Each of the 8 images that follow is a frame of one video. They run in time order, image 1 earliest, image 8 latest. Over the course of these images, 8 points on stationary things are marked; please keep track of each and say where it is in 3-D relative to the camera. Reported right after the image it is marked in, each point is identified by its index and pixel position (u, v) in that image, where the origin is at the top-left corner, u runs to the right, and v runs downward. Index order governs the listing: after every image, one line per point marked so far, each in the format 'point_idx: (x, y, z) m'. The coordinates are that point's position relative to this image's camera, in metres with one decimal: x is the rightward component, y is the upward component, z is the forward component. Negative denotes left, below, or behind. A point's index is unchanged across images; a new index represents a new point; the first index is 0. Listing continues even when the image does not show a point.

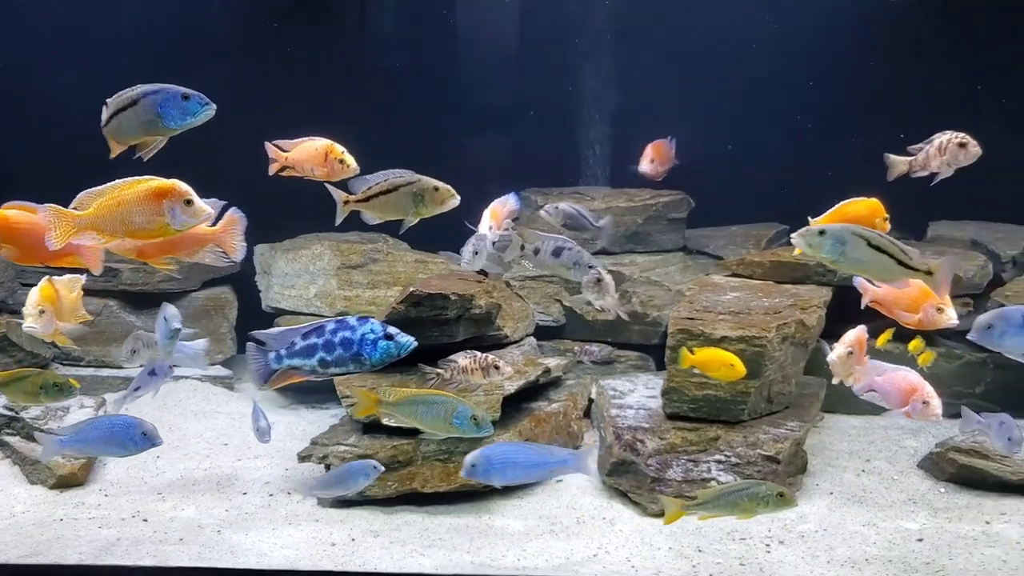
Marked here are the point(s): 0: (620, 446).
0: (+0.4, -0.6, +2.9) m
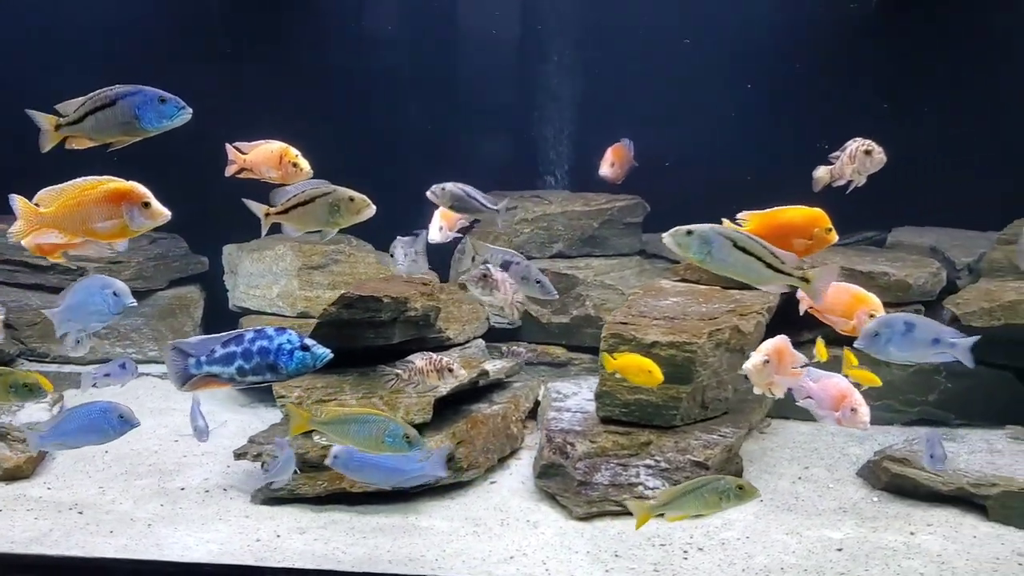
0: (+0.2, -0.6, +2.9) m
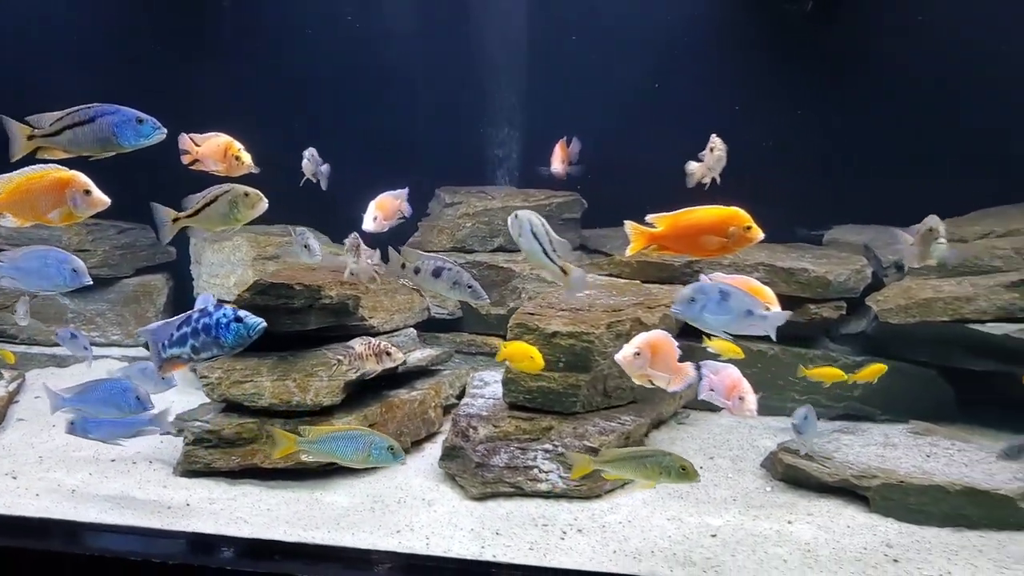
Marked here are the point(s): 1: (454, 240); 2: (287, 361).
0: (-0.2, -0.6, +3.1) m
1: (-0.3, +0.3, +3.9) m
2: (-1.0, -0.3, +3.1) m
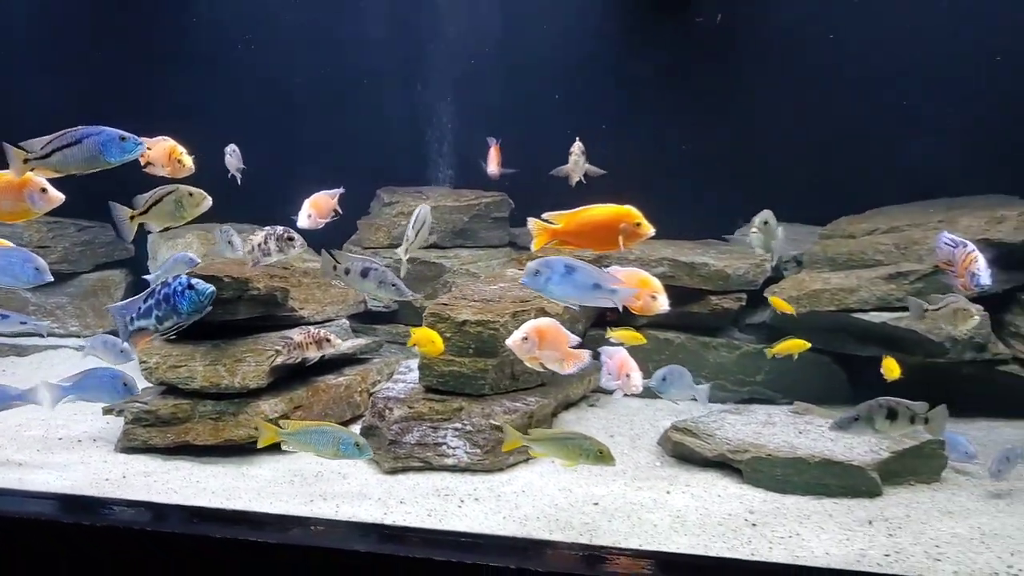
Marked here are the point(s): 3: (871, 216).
0: (-0.6, -0.6, +3.3) m
1: (-0.7, +0.3, +4.1) m
2: (-1.3, -0.3, +3.4) m
3: (+1.9, +0.4, +3.9) m
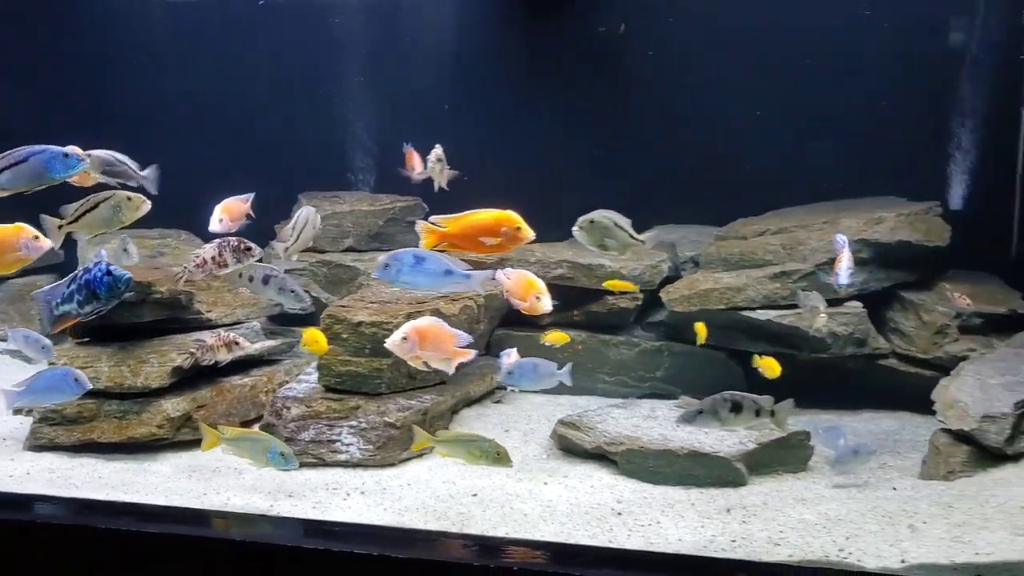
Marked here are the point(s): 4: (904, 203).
0: (-1.1, -0.6, +3.5) m
1: (-1.2, +0.3, +4.3) m
2: (-1.8, -0.3, +3.5) m
3: (+1.4, +0.4, +4.0) m
4: (+2.1, +0.4, +3.9) m
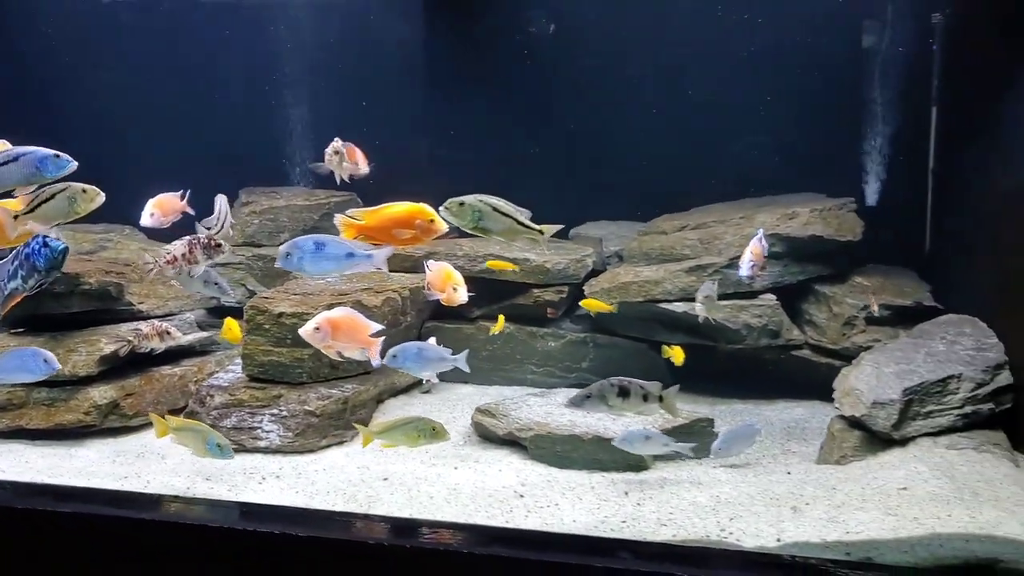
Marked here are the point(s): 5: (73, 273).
0: (-1.5, -0.5, +3.6) m
1: (-1.6, +0.3, +4.4) m
2: (-2.2, -0.3, +3.6) m
3: (+1.0, +0.4, +4.1) m
4: (+1.7, +0.5, +4.0) m
5: (-2.1, +0.1, +3.5) m
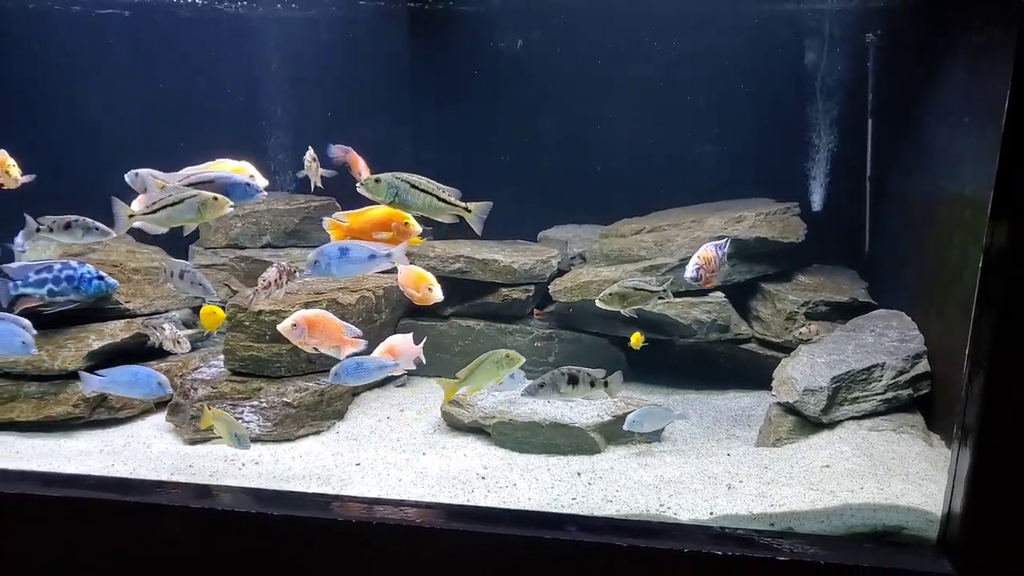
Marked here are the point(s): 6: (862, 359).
0: (-1.7, -0.5, +3.8) m
1: (-1.8, +0.3, +4.6) m
2: (-2.4, -0.3, +3.8) m
3: (+0.8, +0.4, +4.4) m
4: (+1.5, +0.5, +4.3) m
5: (-2.3, +0.1, +3.7) m
6: (+1.7, -0.3, +3.5) m
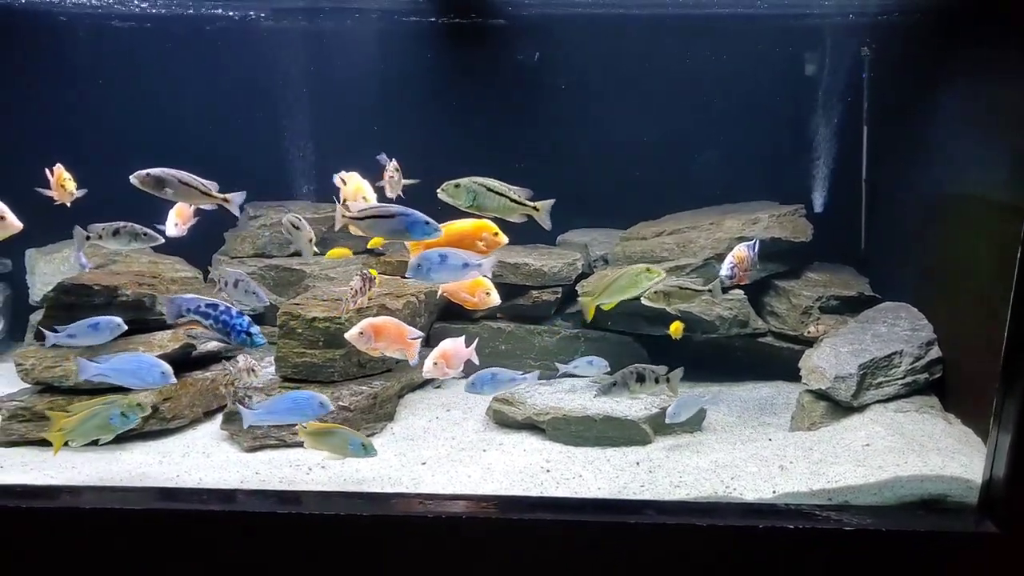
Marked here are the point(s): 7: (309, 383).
0: (-1.4, -0.6, +3.8) m
1: (-1.6, +0.3, +4.6) m
2: (-2.2, -0.3, +3.8) m
3: (+1.0, +0.4, +4.7) m
4: (+1.7, +0.5, +4.6) m
5: (-2.0, 0.0, +3.7) m
6: (+1.9, -0.3, +3.8) m
7: (-1.1, -0.5, +3.9) m
